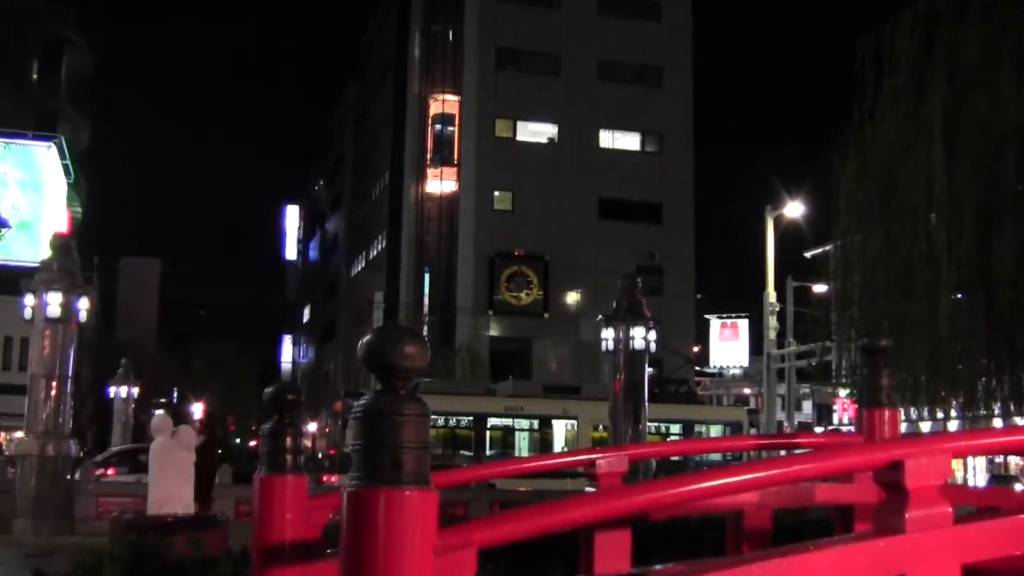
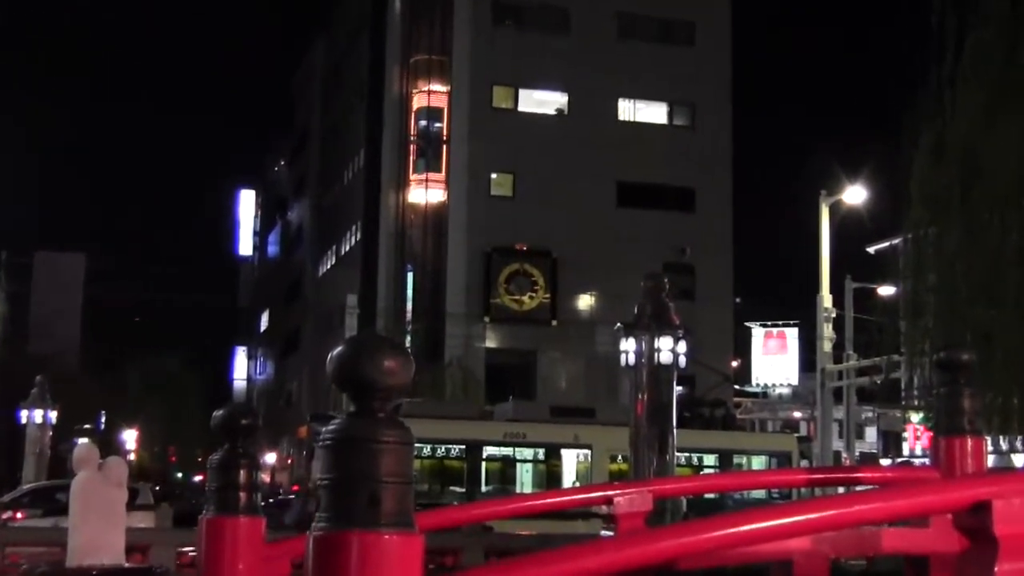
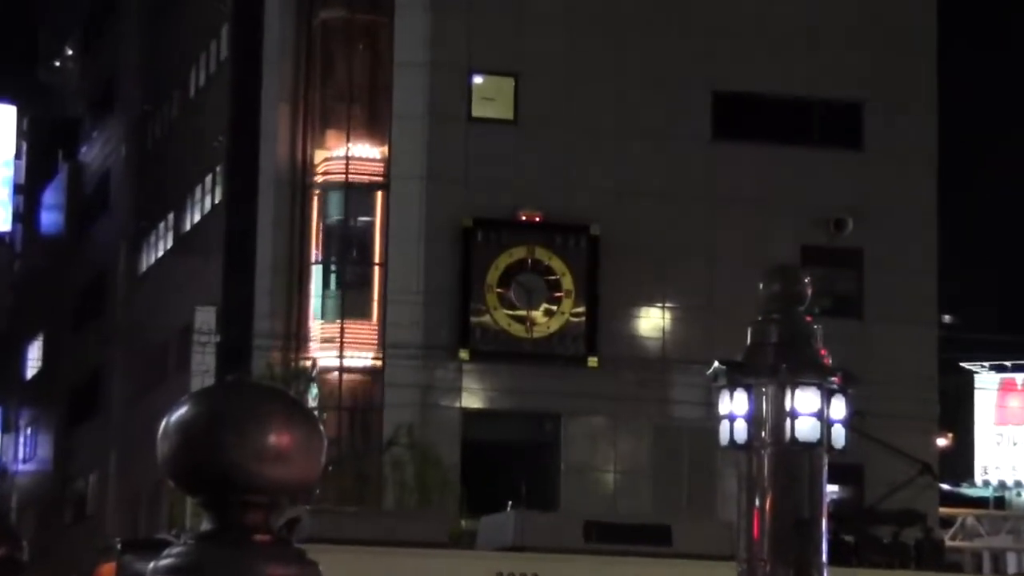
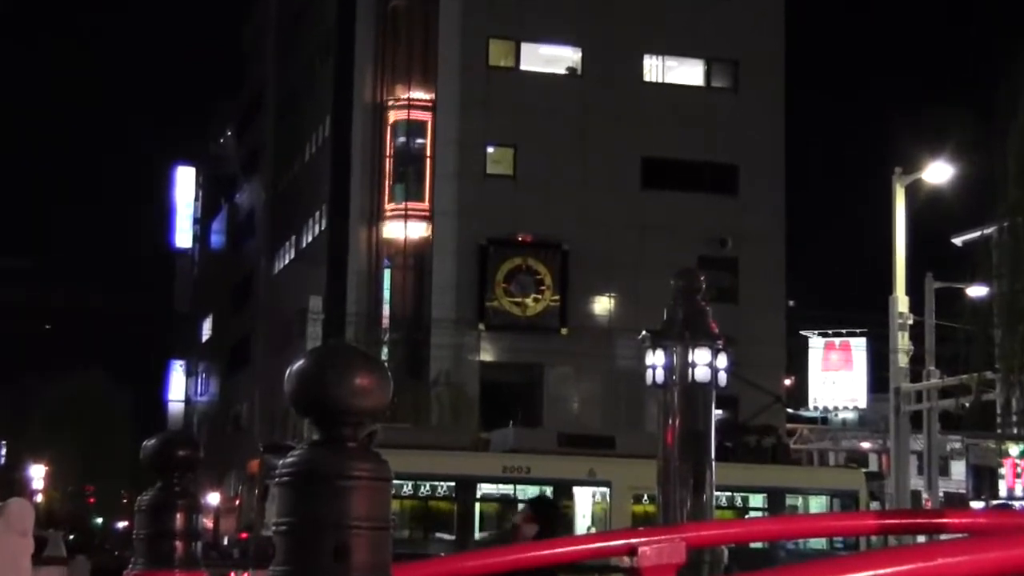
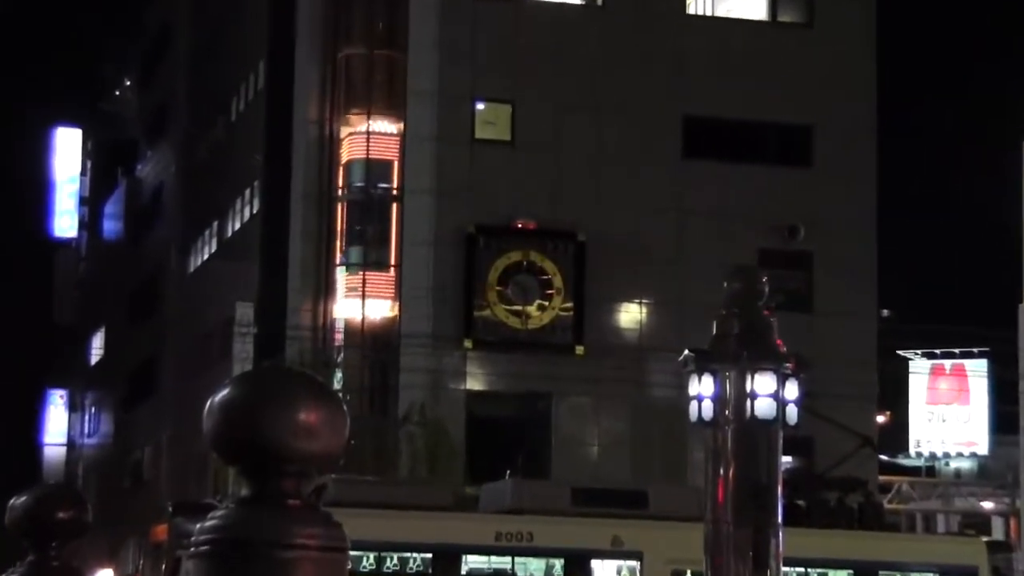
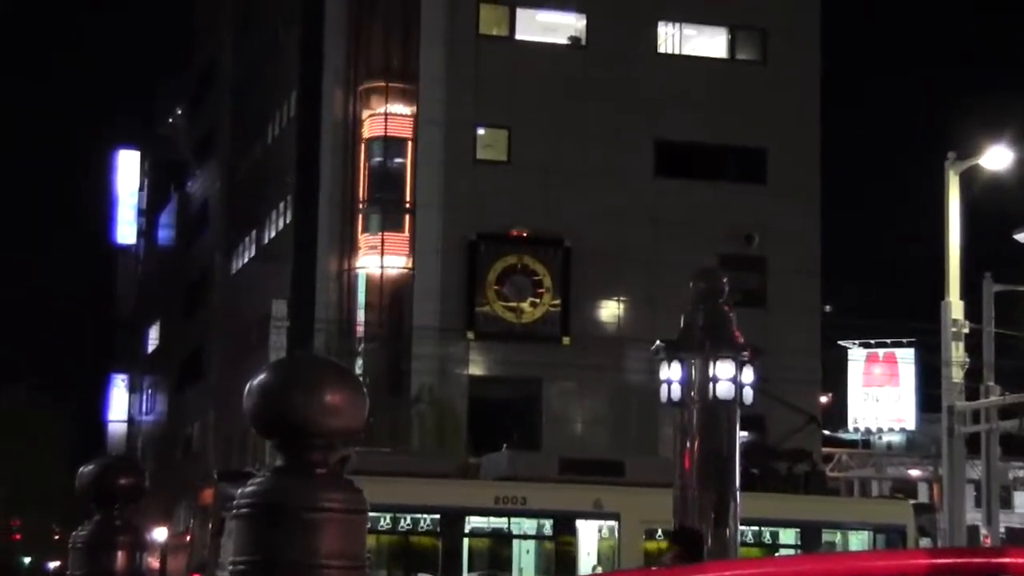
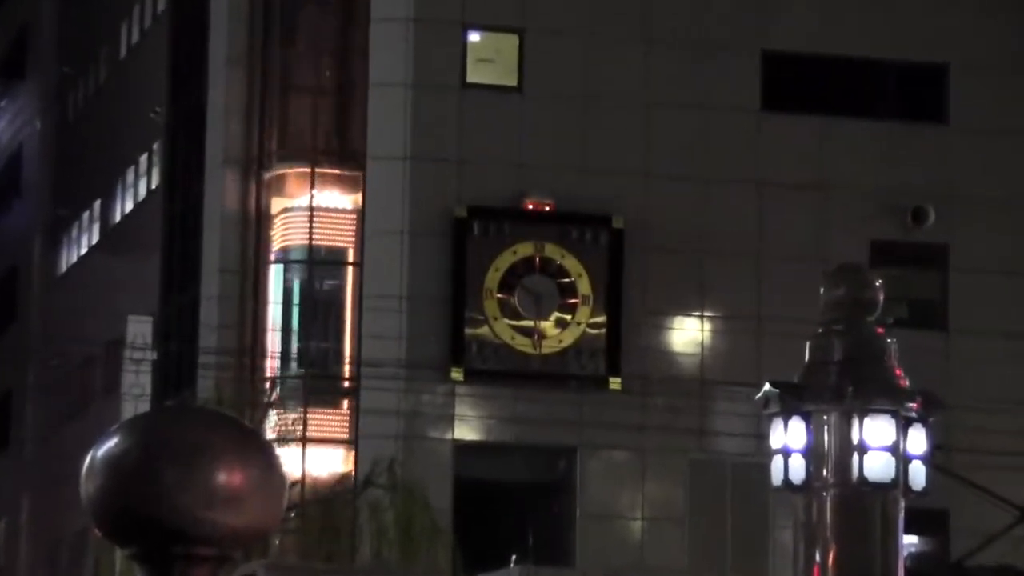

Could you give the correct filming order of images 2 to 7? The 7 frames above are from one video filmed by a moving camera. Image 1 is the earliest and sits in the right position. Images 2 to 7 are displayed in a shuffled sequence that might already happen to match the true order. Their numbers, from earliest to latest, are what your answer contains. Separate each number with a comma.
2, 4, 6, 5, 3, 7
